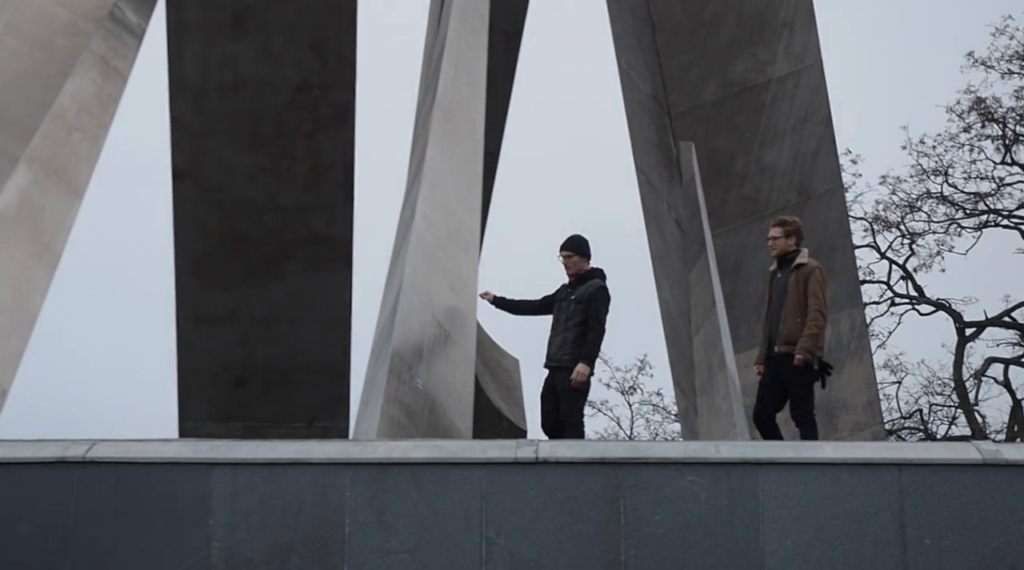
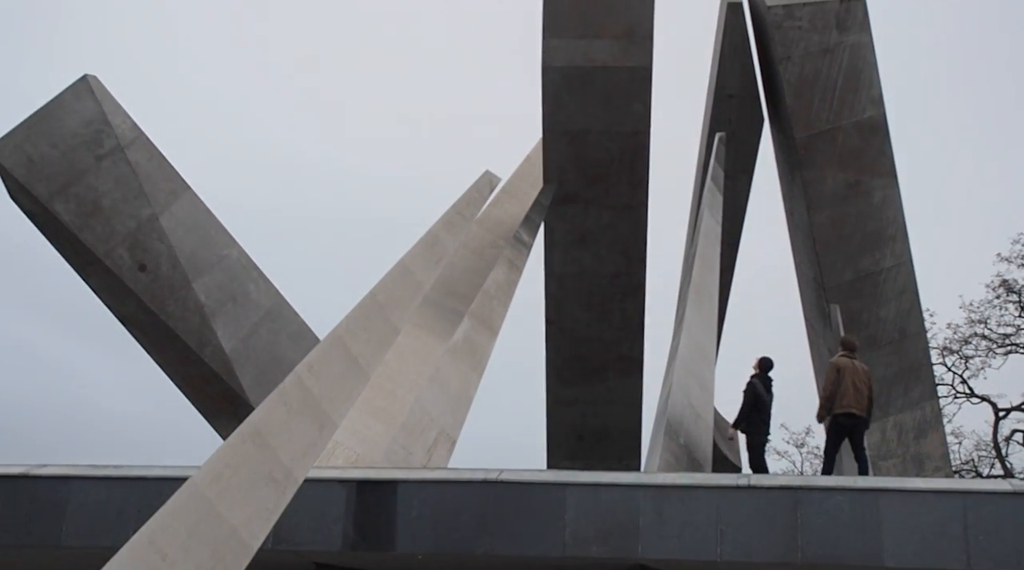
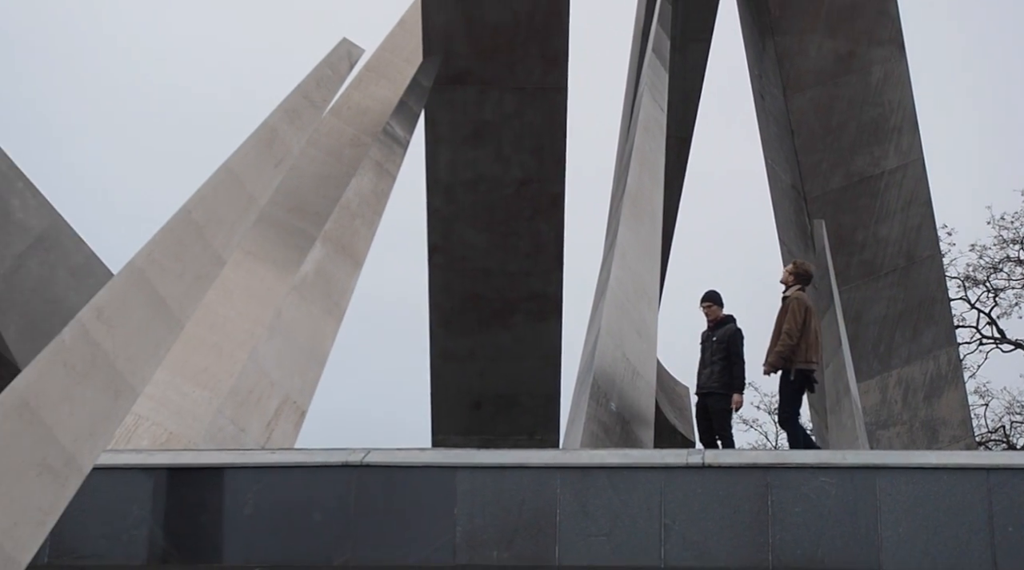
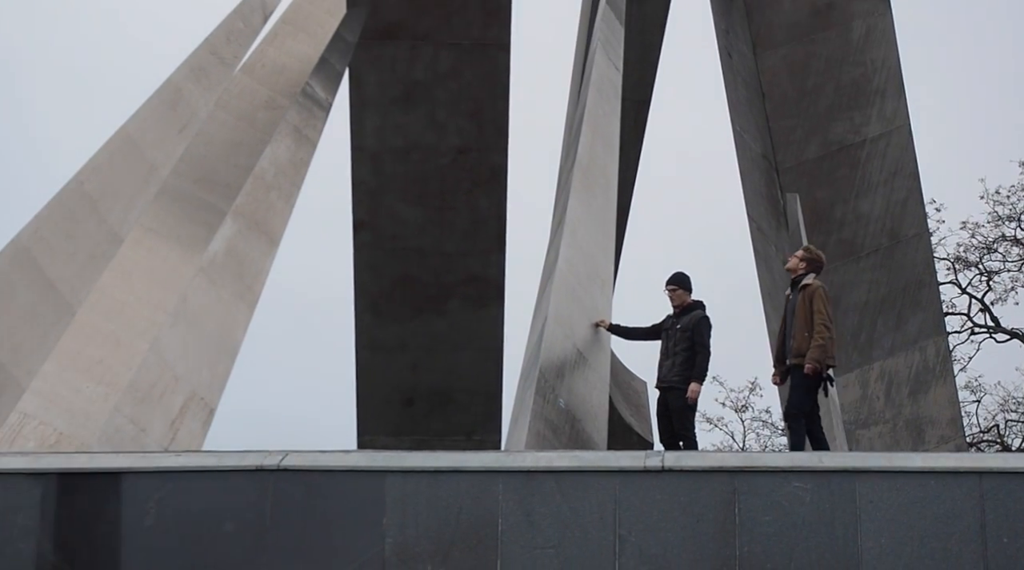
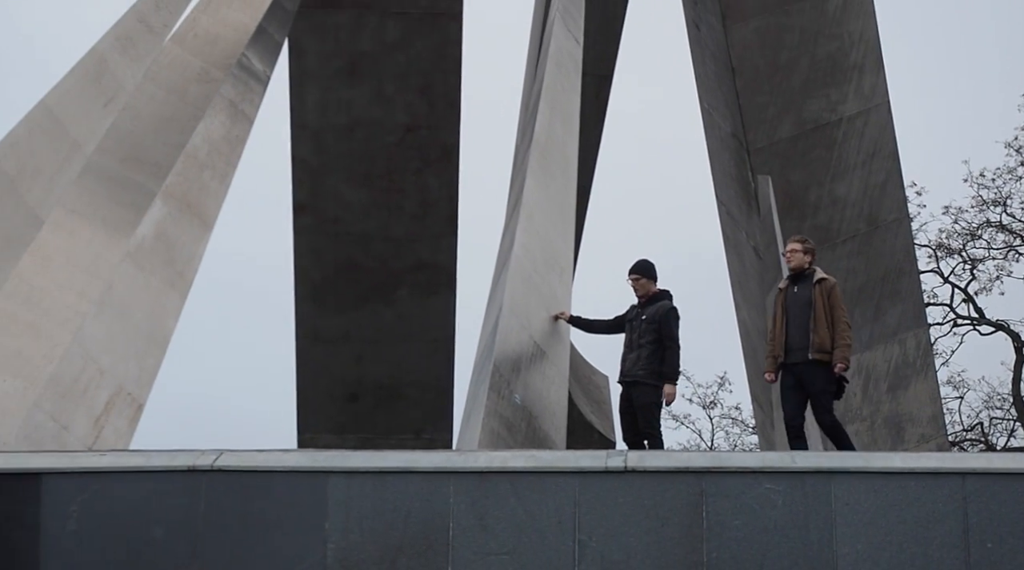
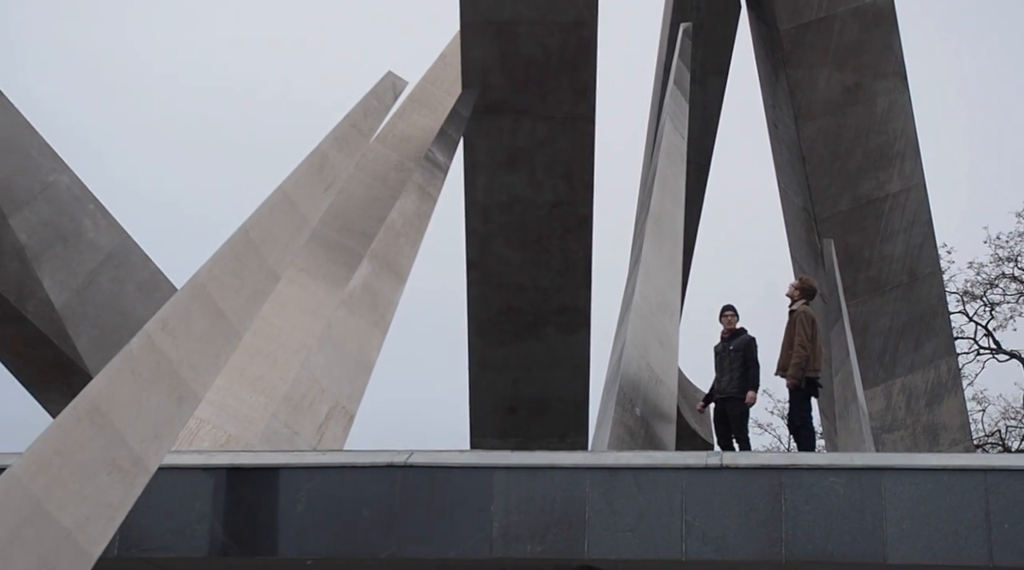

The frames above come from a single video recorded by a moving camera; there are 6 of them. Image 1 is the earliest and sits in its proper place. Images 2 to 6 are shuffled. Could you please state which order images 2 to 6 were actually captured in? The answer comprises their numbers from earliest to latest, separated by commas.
5, 4, 3, 6, 2
